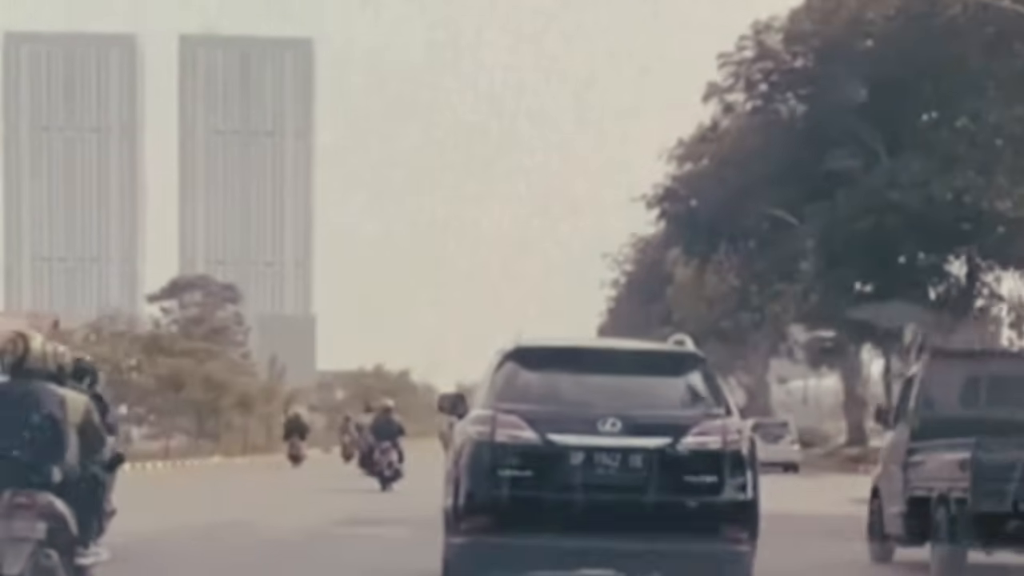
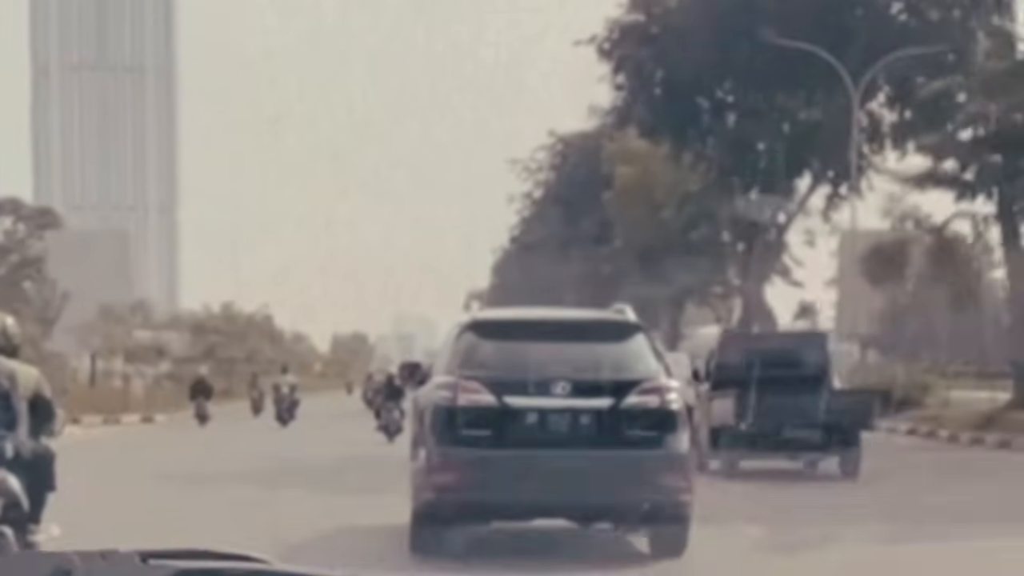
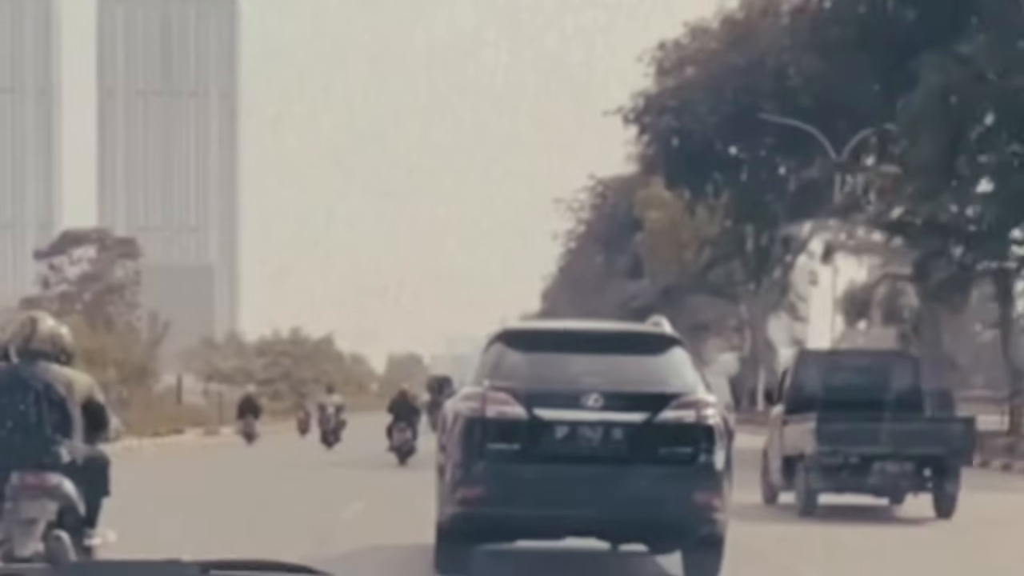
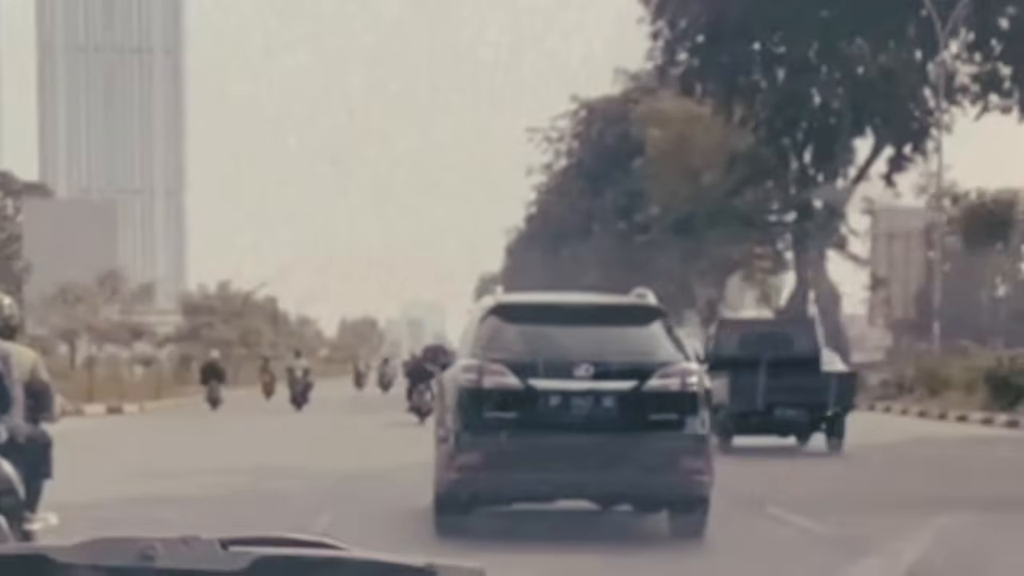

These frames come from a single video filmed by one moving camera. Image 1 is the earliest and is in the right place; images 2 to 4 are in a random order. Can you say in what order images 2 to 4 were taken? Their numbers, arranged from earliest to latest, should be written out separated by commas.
3, 2, 4
